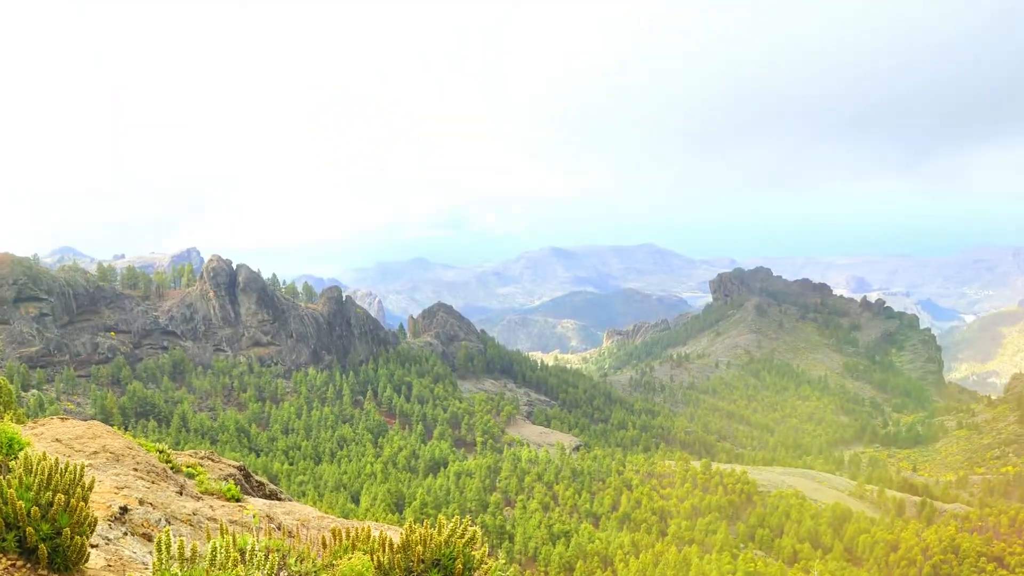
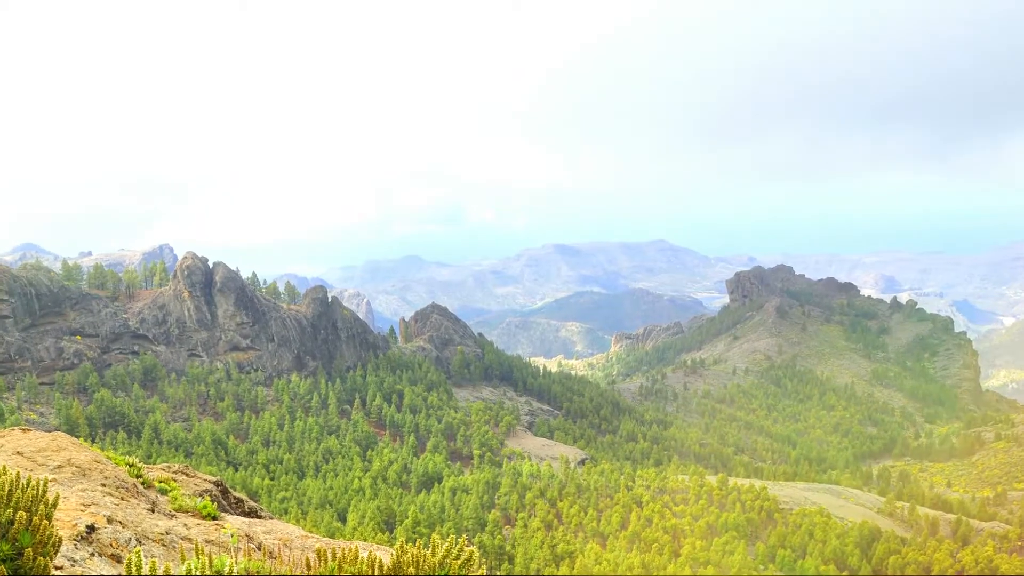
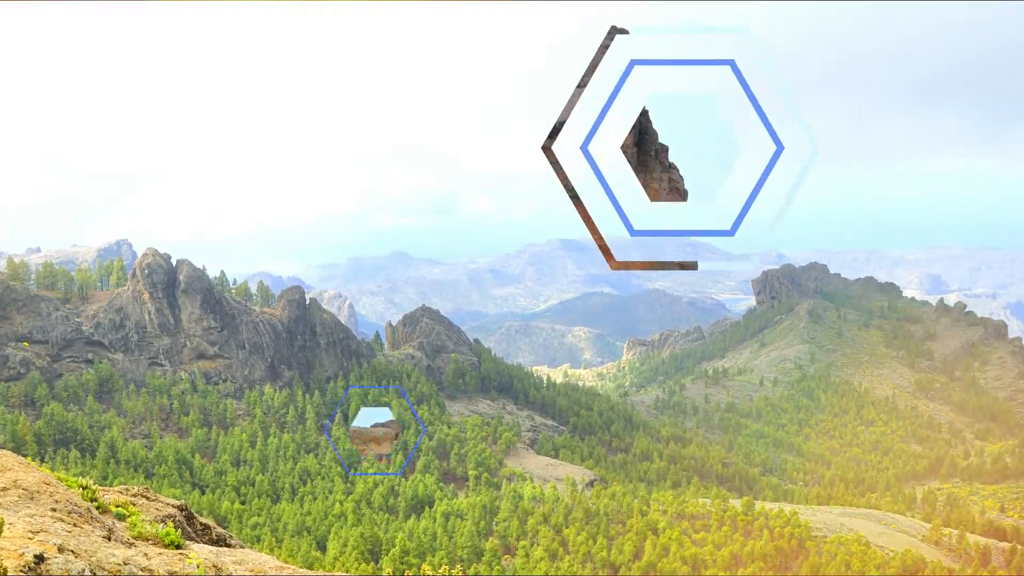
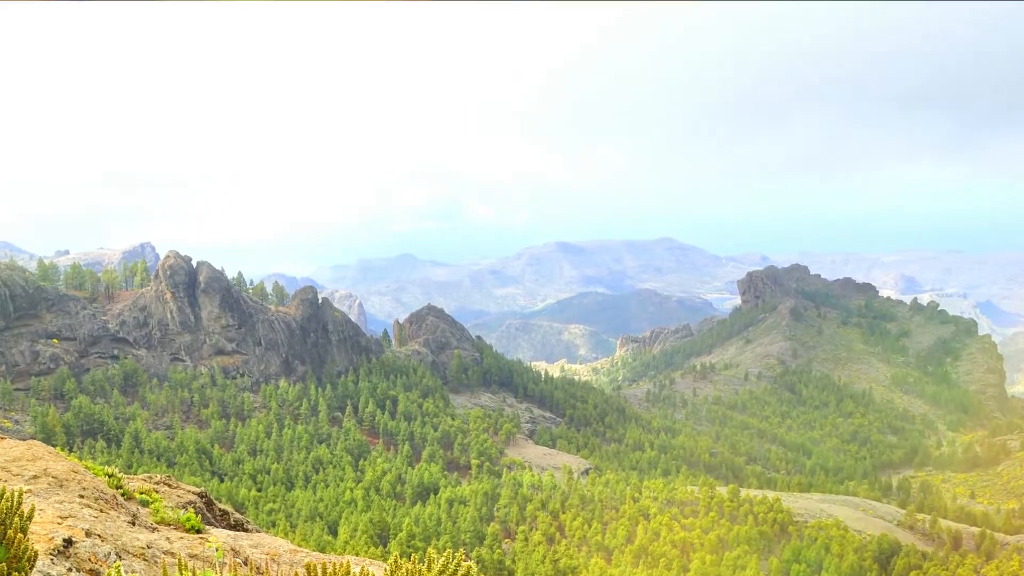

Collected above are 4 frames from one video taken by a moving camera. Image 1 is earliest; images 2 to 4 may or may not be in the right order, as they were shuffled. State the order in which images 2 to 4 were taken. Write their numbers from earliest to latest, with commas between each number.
2, 4, 3
